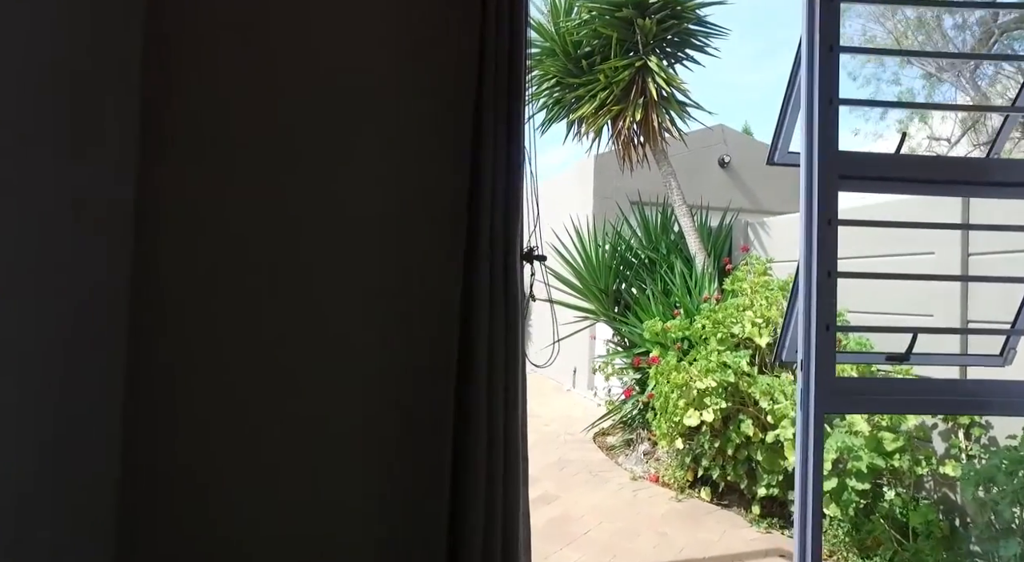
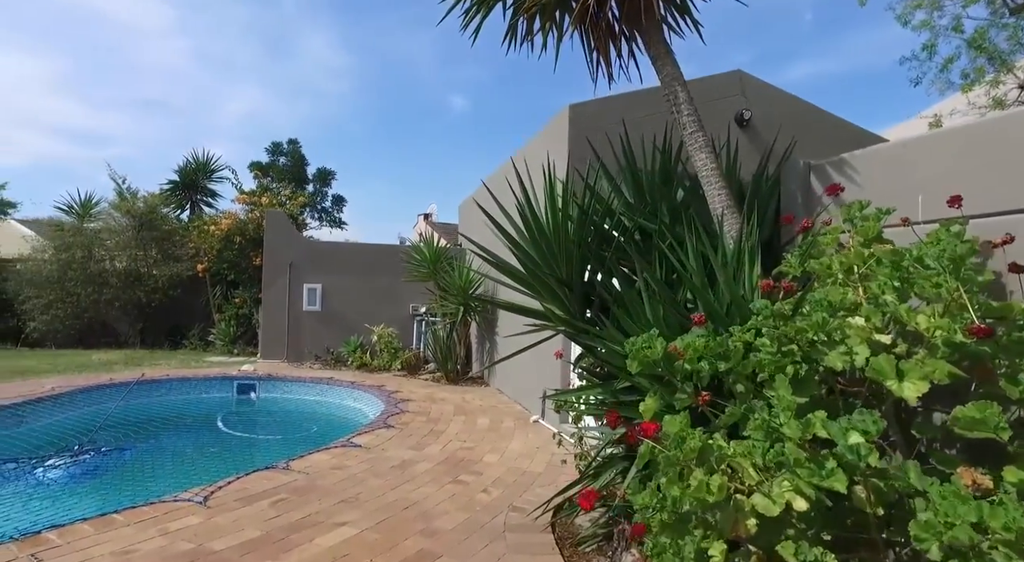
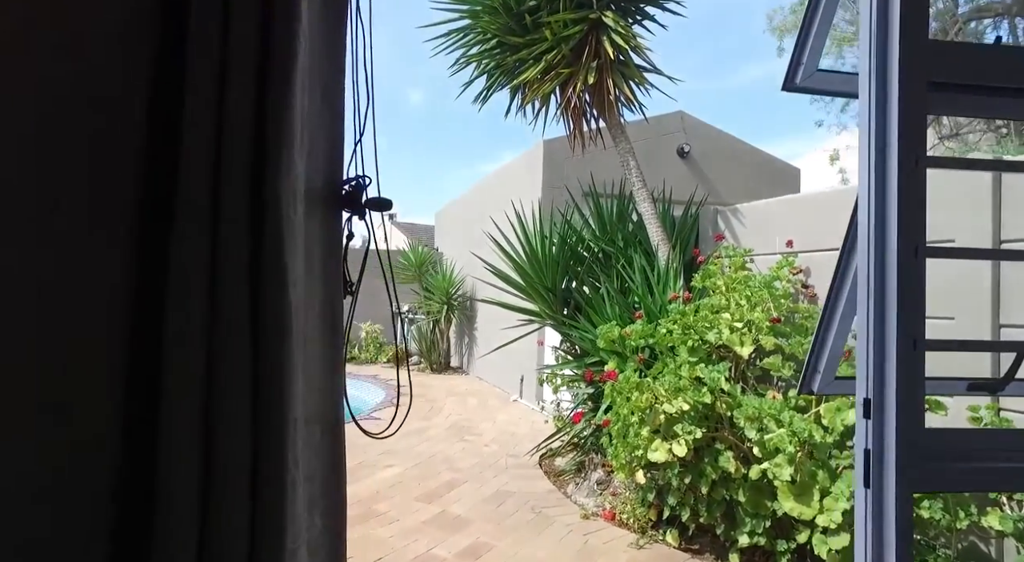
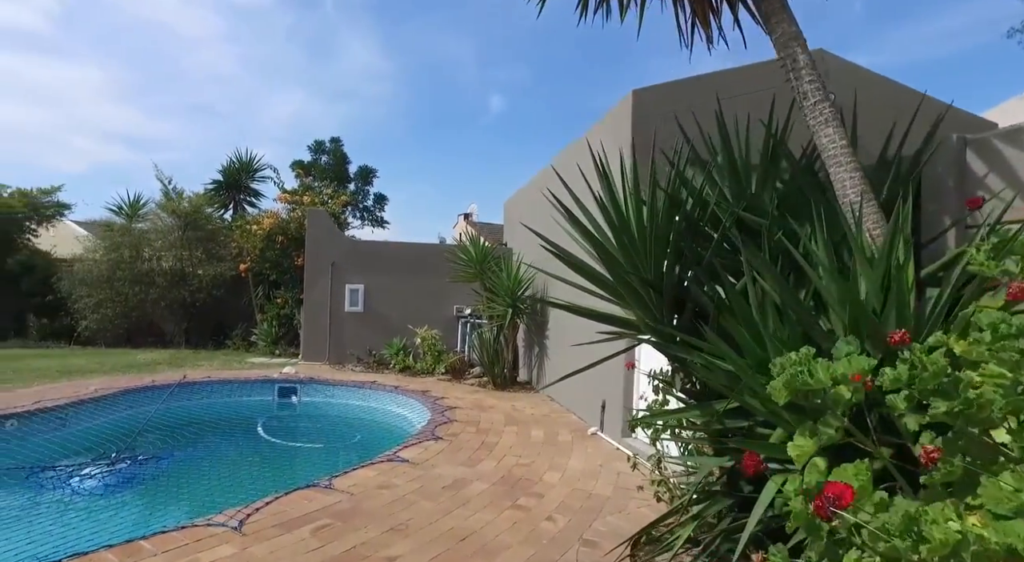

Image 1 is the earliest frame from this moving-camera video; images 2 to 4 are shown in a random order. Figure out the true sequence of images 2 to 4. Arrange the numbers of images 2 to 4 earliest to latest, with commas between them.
3, 2, 4
